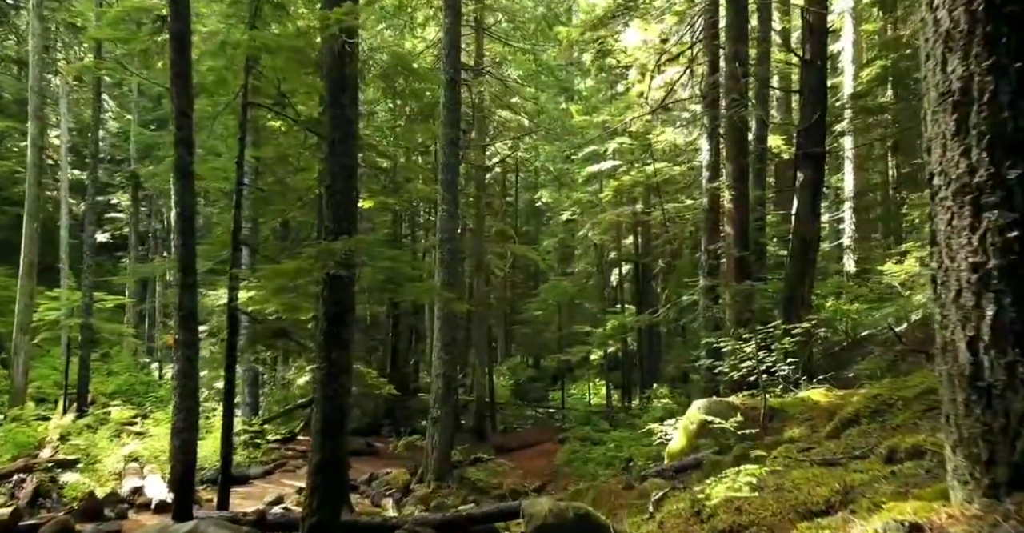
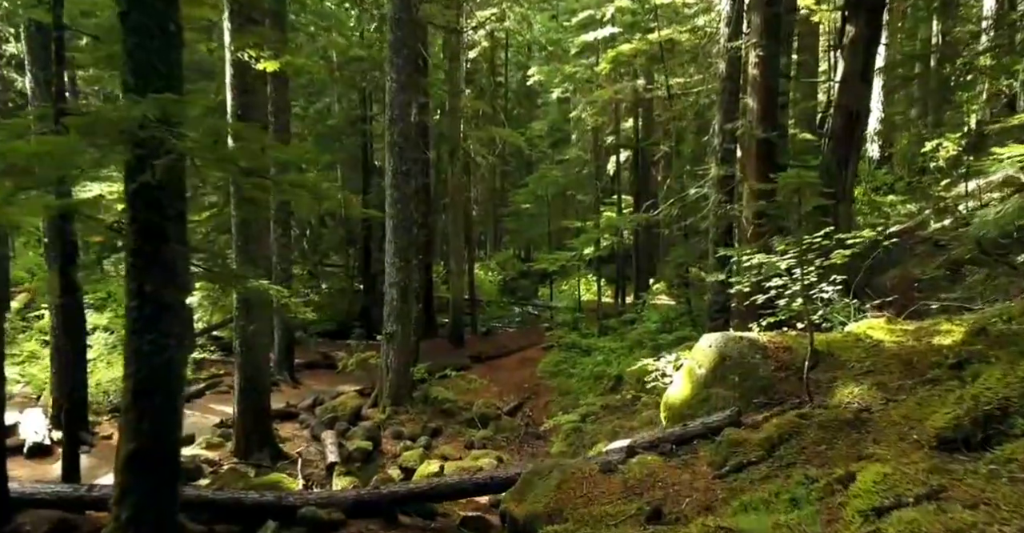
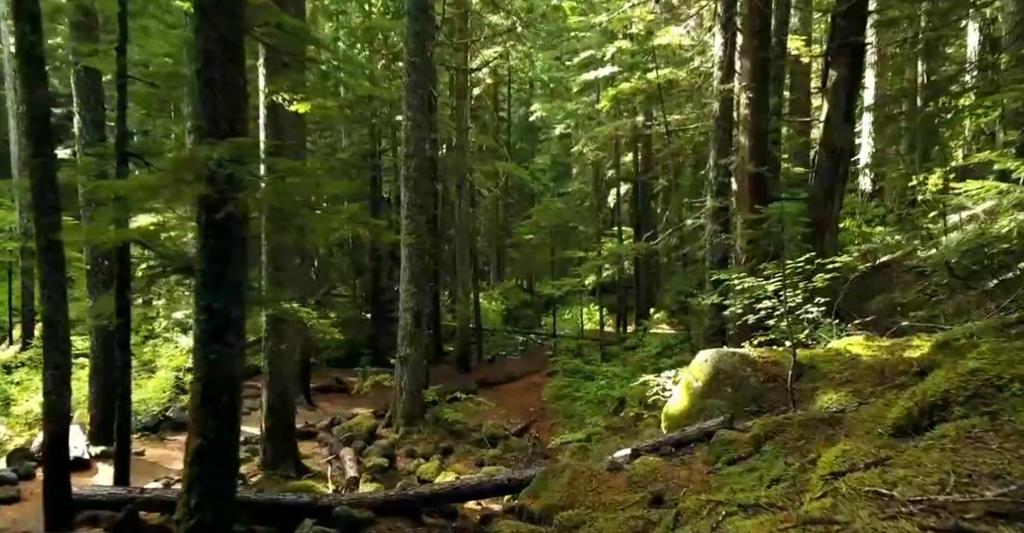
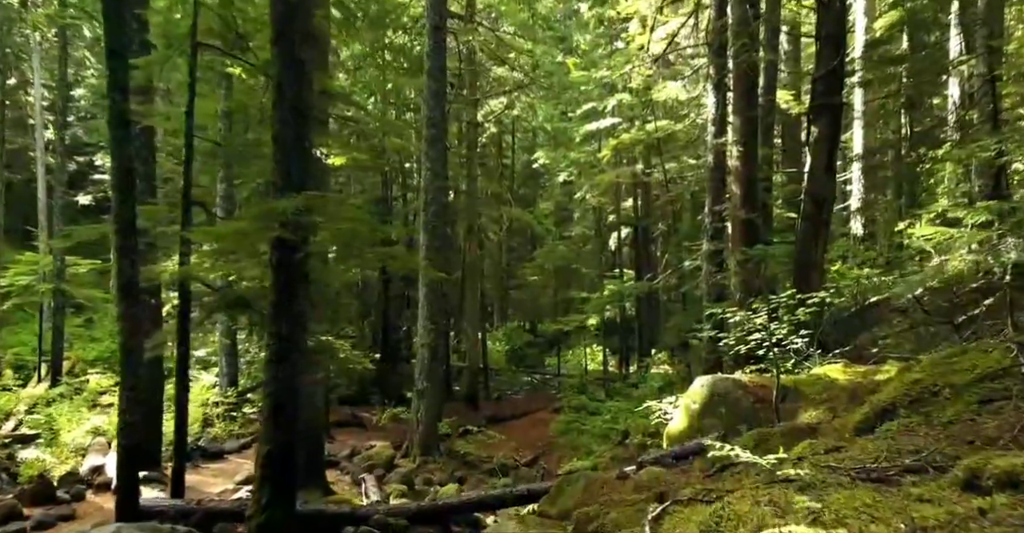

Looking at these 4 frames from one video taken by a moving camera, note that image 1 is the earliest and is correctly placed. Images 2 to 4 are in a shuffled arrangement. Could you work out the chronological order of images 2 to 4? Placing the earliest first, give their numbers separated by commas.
4, 3, 2
